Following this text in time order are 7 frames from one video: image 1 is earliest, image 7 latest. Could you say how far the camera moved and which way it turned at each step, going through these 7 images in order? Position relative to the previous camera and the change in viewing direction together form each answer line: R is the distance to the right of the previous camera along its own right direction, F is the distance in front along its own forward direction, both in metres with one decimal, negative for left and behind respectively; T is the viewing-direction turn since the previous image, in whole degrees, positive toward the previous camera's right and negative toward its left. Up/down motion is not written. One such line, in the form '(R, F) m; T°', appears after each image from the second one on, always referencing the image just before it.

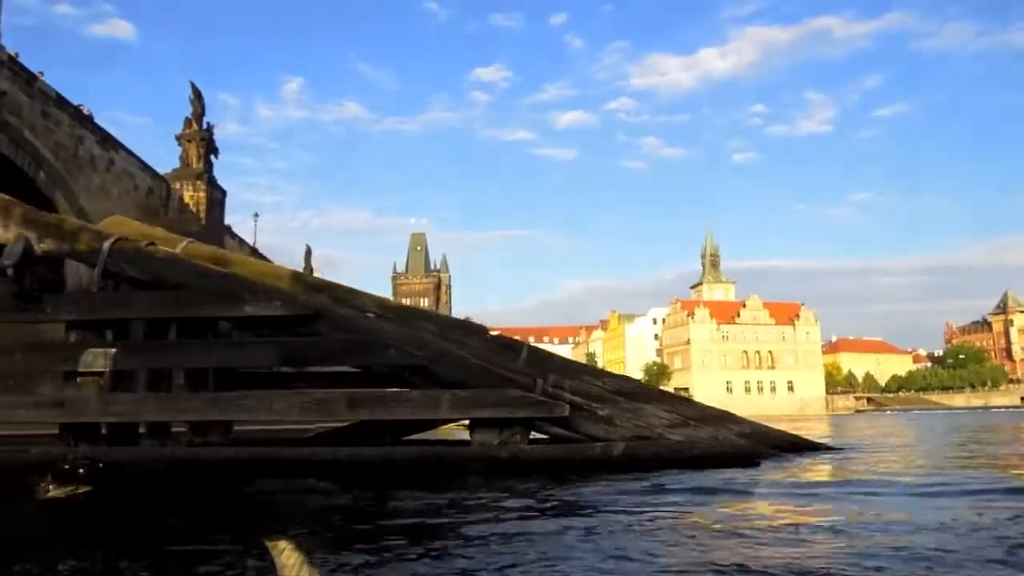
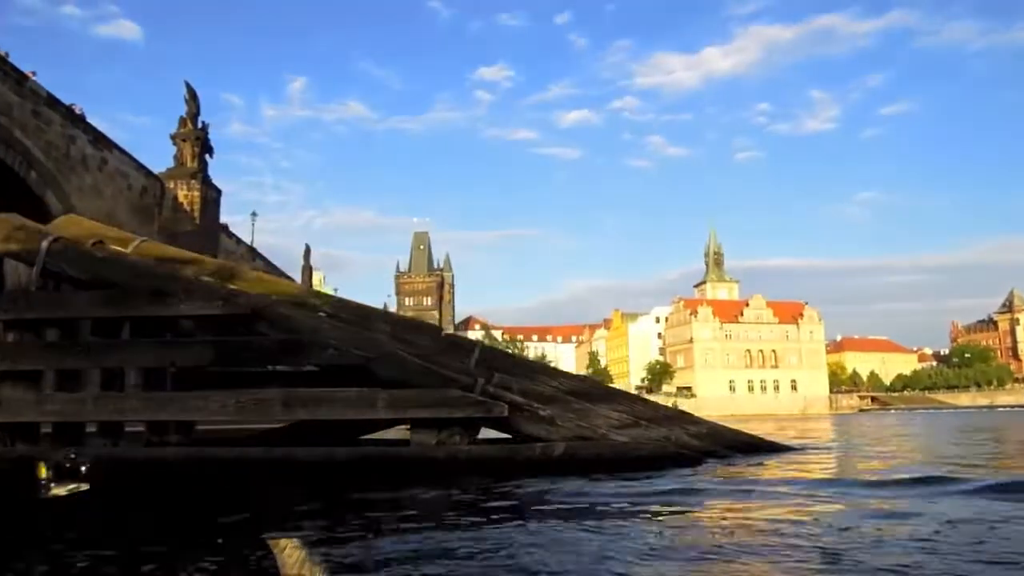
(+0.4, 0.0) m; -1°
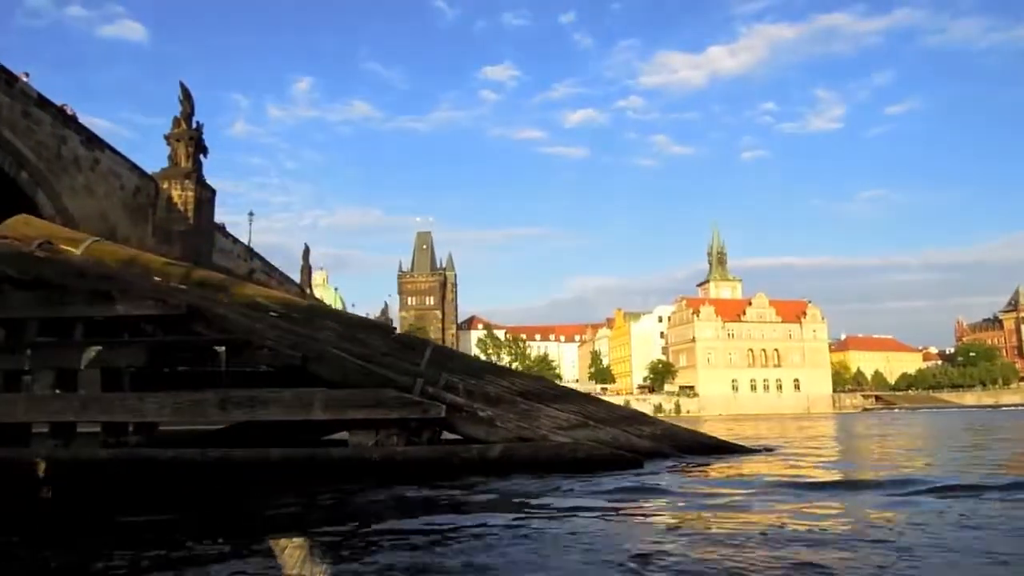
(+0.4, 0.0) m; -1°
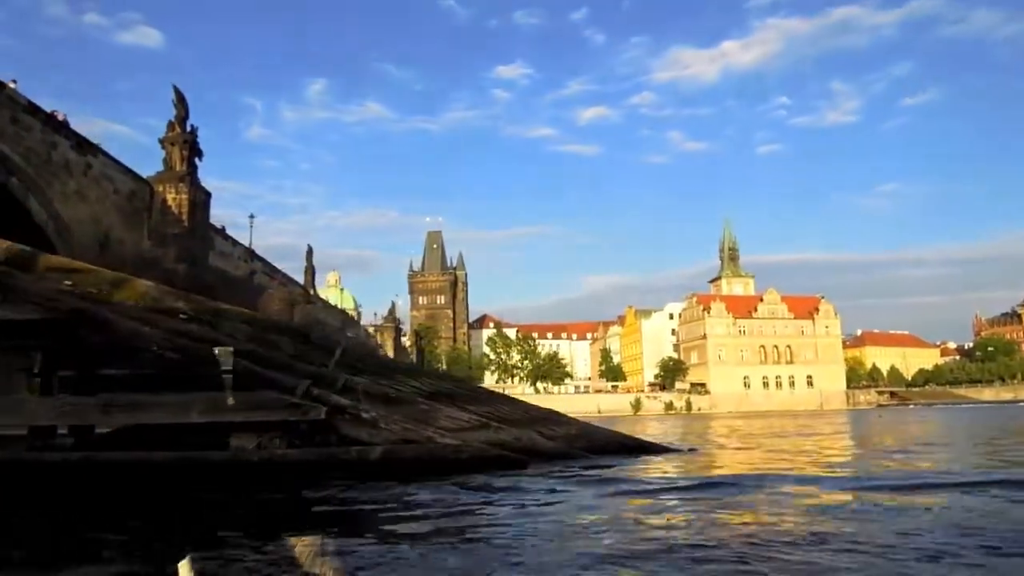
(+0.8, 0.0) m; -1°
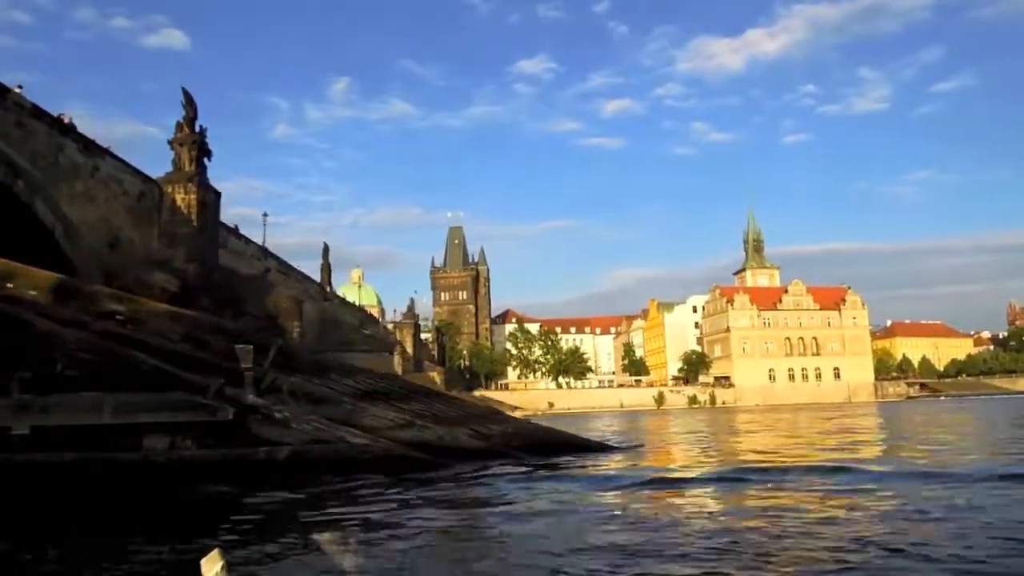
(+0.7, +0.1) m; -2°
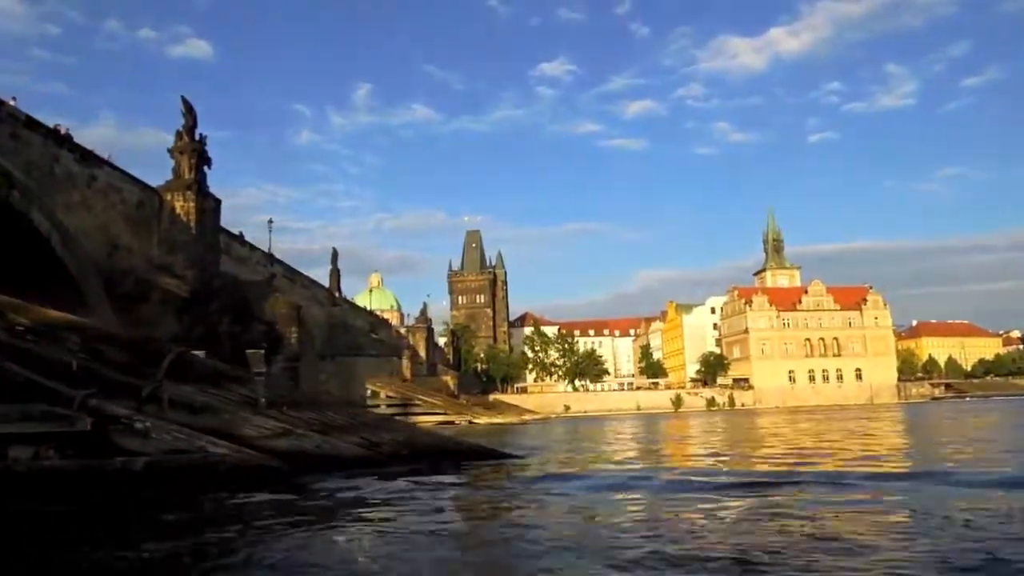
(+0.9, +0.1) m; -2°
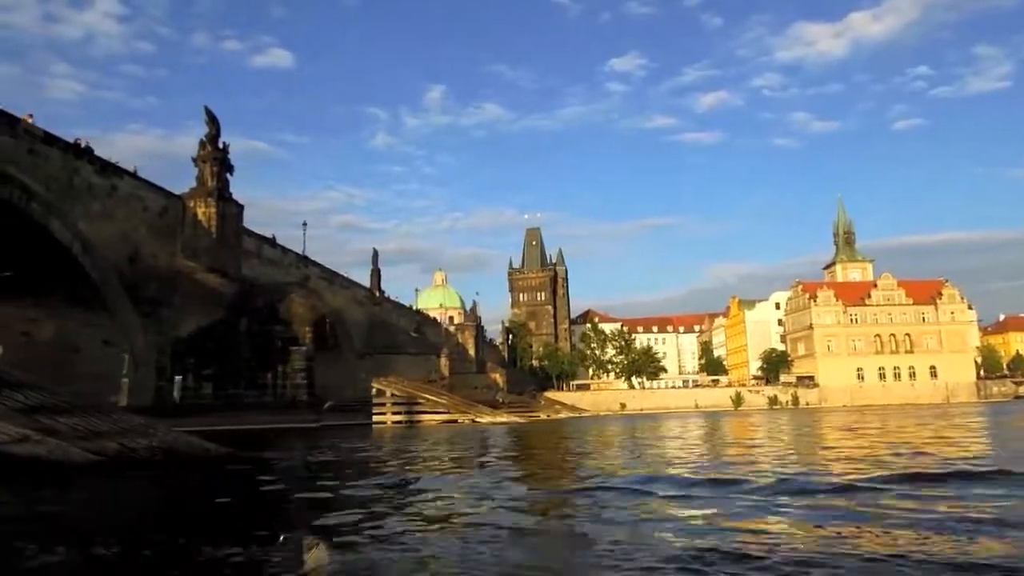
(+2.4, +0.1) m; -6°
